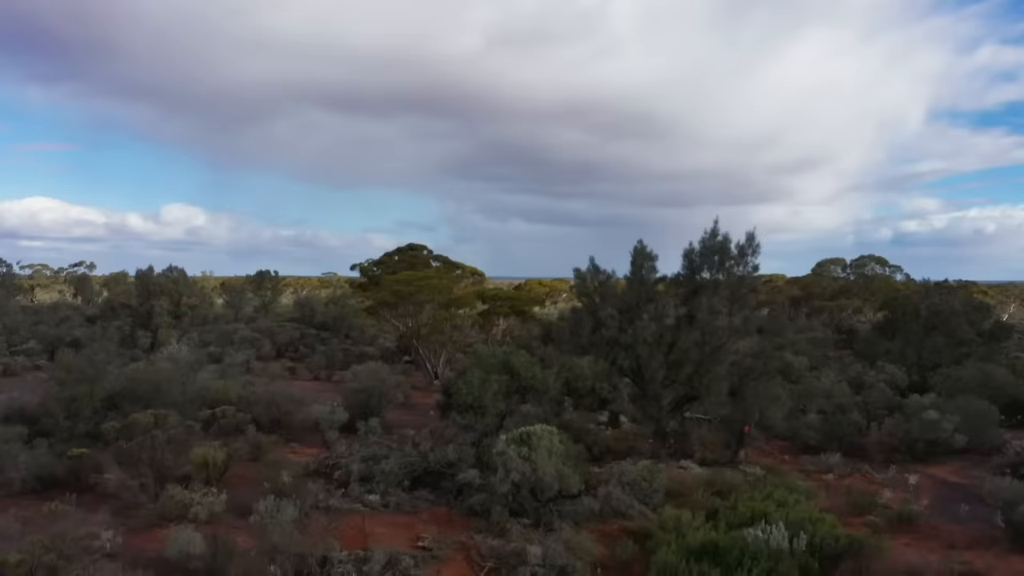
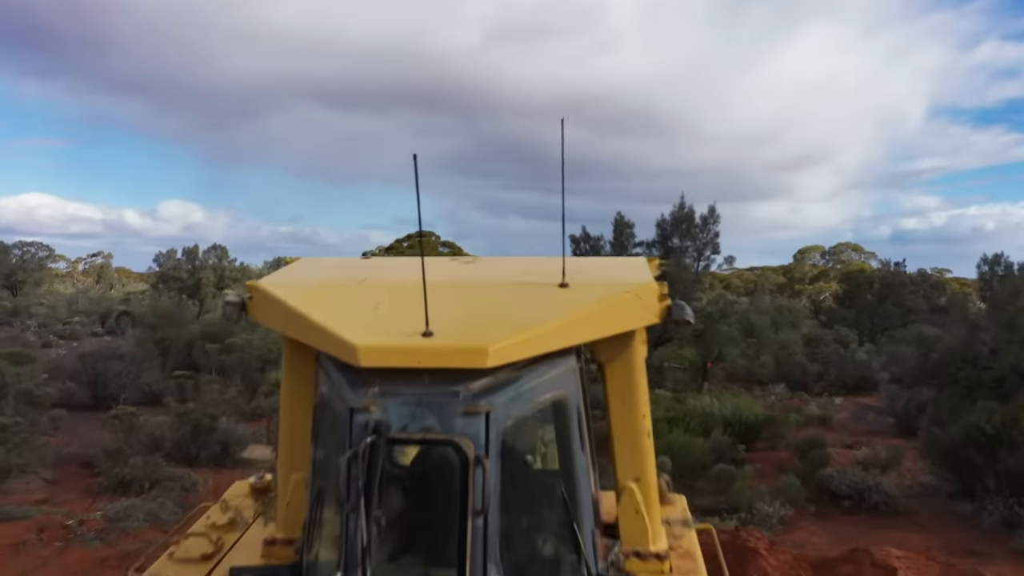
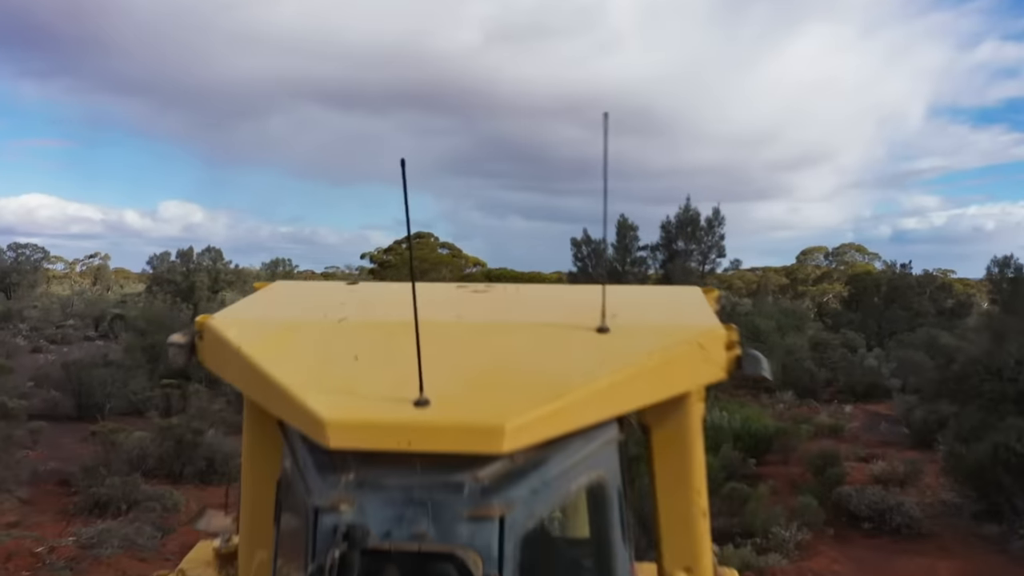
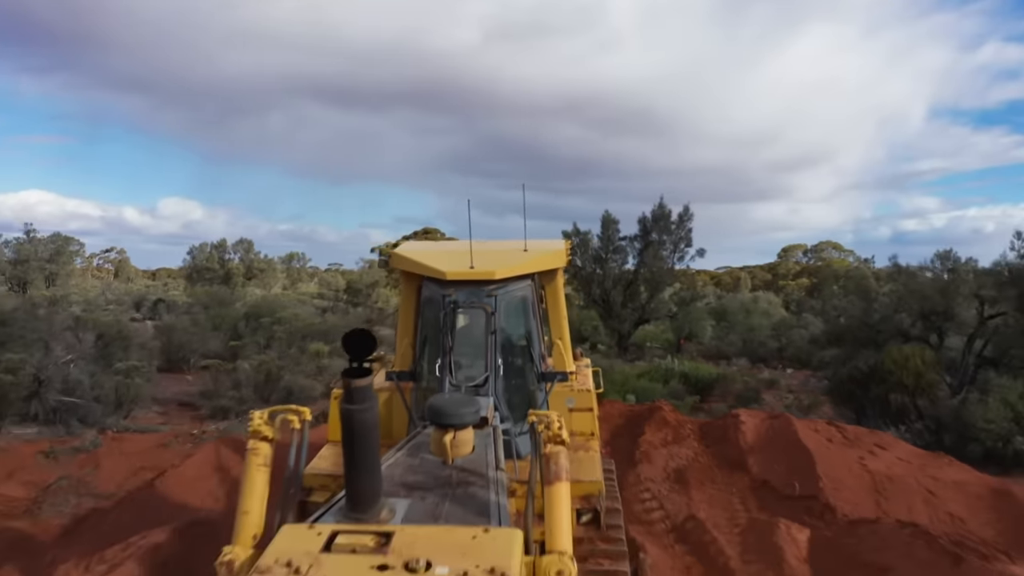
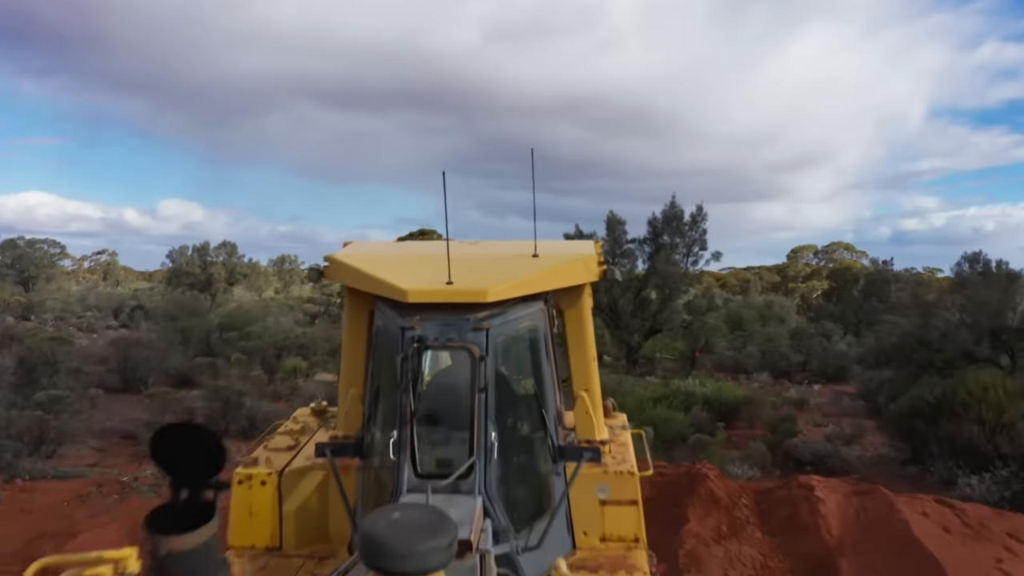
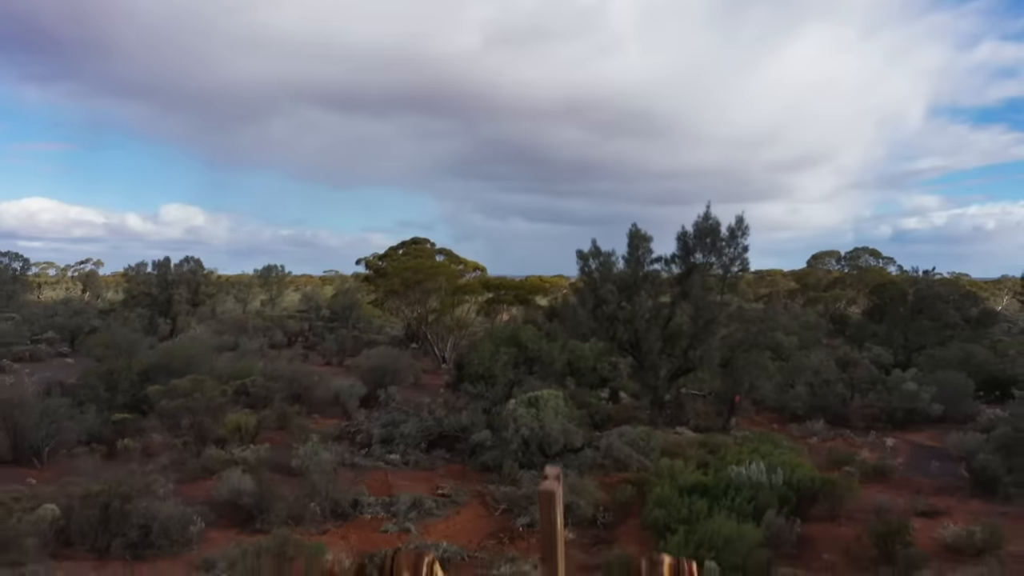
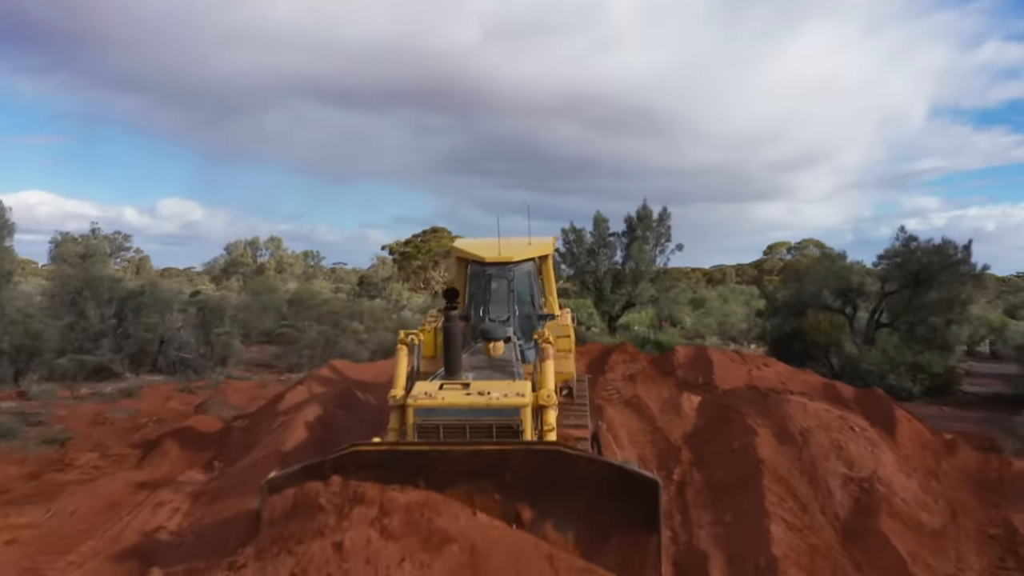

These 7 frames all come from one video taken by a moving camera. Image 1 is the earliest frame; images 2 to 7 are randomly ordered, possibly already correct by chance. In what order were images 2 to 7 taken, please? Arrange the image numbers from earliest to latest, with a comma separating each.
6, 3, 2, 5, 4, 7
